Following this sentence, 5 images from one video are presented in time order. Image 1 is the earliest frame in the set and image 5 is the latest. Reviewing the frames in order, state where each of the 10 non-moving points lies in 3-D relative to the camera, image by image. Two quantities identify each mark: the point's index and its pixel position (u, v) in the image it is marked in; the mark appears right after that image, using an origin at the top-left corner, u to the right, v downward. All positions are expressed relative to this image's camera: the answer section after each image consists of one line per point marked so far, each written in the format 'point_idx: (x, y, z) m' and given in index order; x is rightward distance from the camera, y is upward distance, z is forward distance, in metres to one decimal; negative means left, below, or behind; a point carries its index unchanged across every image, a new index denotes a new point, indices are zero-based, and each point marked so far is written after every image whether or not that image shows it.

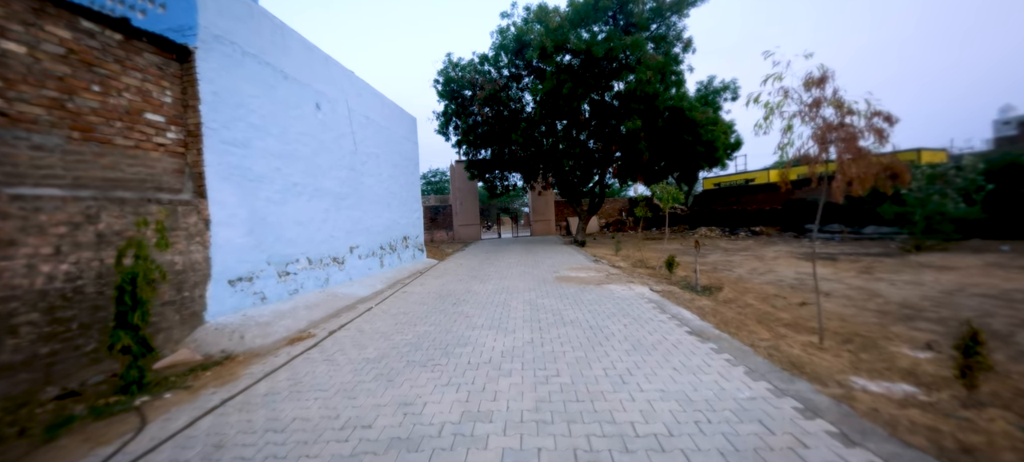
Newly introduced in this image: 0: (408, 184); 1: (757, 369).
0: (-3.4, +1.6, +10.7) m
1: (+2.4, -1.3, +3.0) m
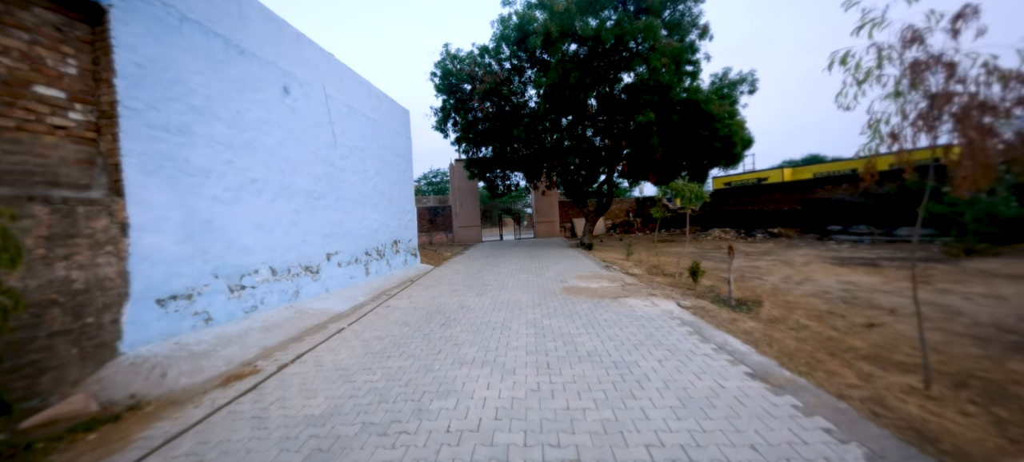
0: (-3.4, +1.5, +9.7) m
1: (+2.3, -1.4, +2.0) m
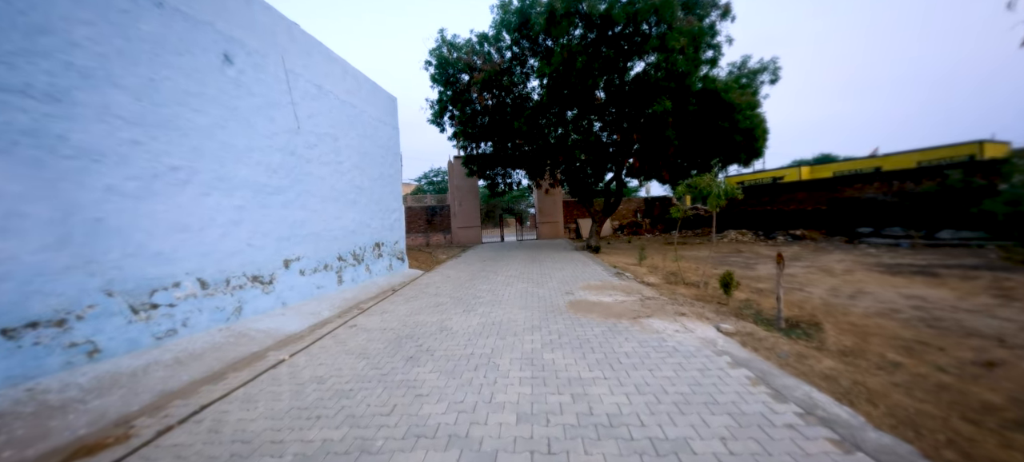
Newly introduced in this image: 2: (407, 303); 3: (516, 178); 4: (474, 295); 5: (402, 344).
0: (-3.4, +1.4, +8.6) m
1: (+2.2, -1.4, +0.8) m
2: (-1.9, -1.3, +6.0) m
3: (+0.2, +3.0, +18.3) m
4: (-0.8, -1.2, +6.2) m
5: (-1.3, -1.4, +3.9) m
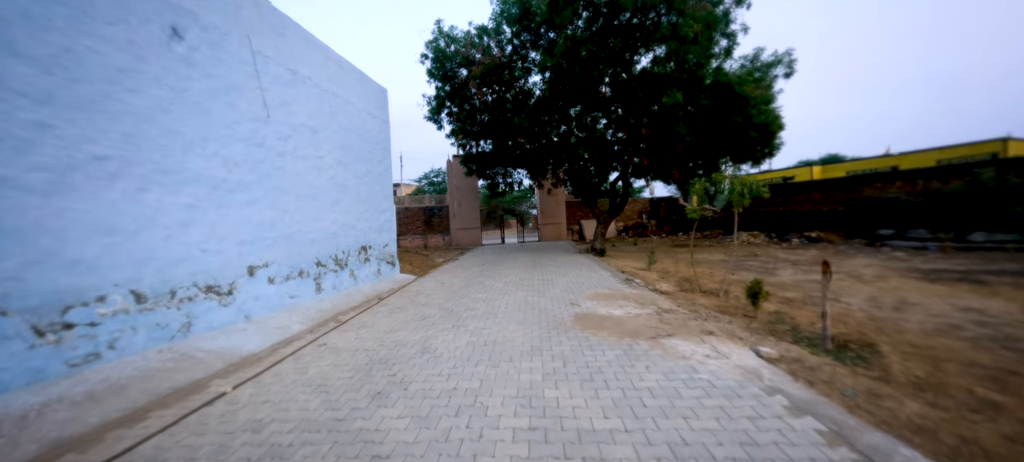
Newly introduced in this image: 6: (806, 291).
0: (-3.5, +1.4, +7.9) m
1: (+2.1, -1.4, +0.1) m
2: (-2.0, -1.4, +5.3) m
3: (+0.3, +2.9, +17.6) m
4: (-0.8, -1.3, +5.5) m
5: (-1.4, -1.4, +3.2) m
6: (+6.1, -1.3, +6.6) m
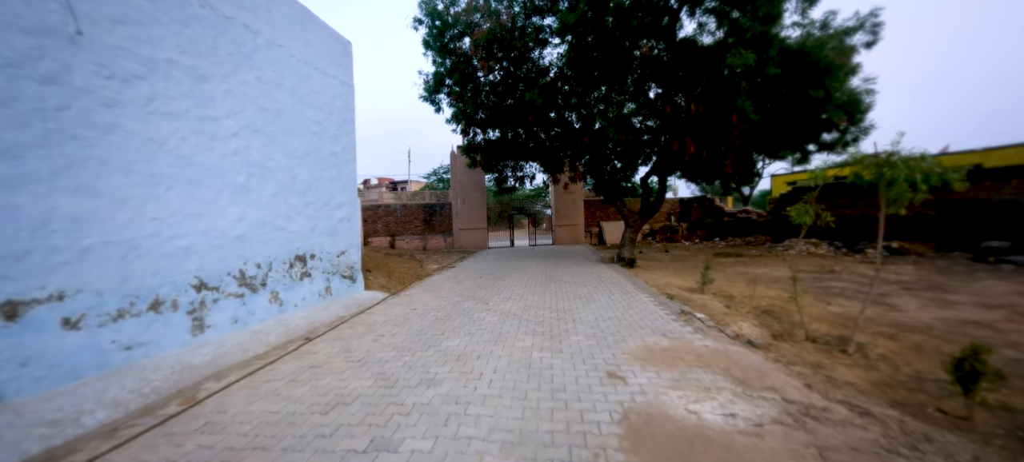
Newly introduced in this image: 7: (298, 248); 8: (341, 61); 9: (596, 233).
0: (-3.4, +1.4, +5.7) m
1: (+1.8, -1.6, -2.3) m
2: (-2.1, -1.5, +3.0) m
3: (+0.8, +2.8, +15.2) m
4: (-0.9, -1.4, +3.2) m
5: (-1.6, -1.5, +0.9) m
6: (+6.1, -1.5, +4.0) m
7: (-3.4, -0.3, +5.2) m
8: (-3.3, +3.3, +6.1) m
9: (+5.0, -0.1, +19.1) m
